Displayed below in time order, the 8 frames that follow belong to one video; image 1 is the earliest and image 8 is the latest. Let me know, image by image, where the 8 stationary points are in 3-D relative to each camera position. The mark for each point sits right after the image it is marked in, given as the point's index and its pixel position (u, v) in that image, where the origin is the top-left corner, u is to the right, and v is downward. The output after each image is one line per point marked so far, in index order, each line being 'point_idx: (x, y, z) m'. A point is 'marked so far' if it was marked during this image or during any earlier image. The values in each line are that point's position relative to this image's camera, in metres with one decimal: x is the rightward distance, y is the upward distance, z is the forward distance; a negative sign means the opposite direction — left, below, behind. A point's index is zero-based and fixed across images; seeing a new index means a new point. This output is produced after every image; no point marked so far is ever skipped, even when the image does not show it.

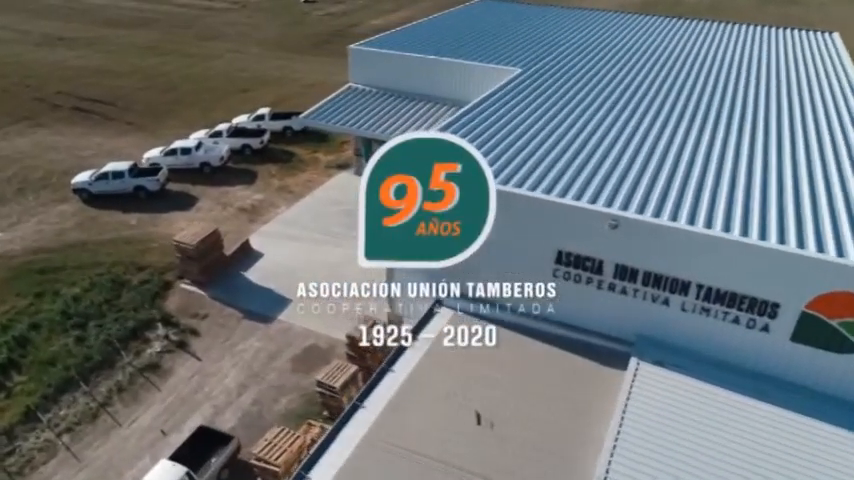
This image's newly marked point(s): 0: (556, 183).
0: (+3.9, +1.7, +18.5) m
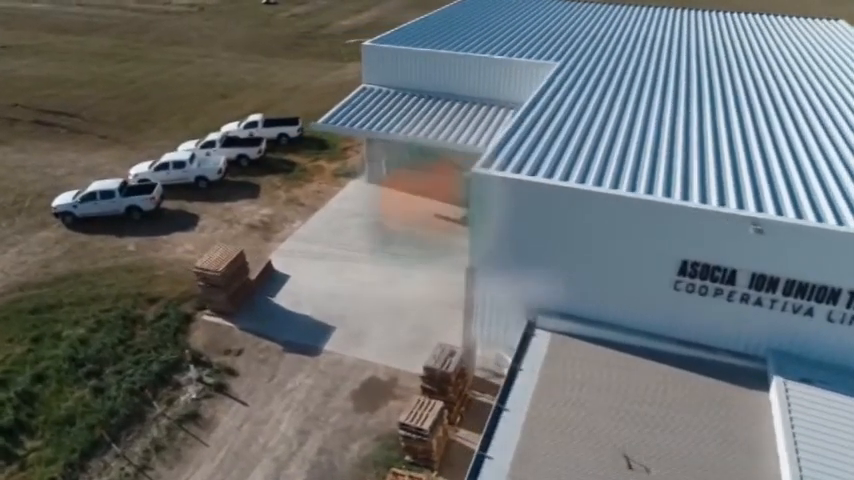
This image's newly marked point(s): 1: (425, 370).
0: (+6.4, +1.4, +16.5) m
1: (-0.1, -3.8, +18.4) m
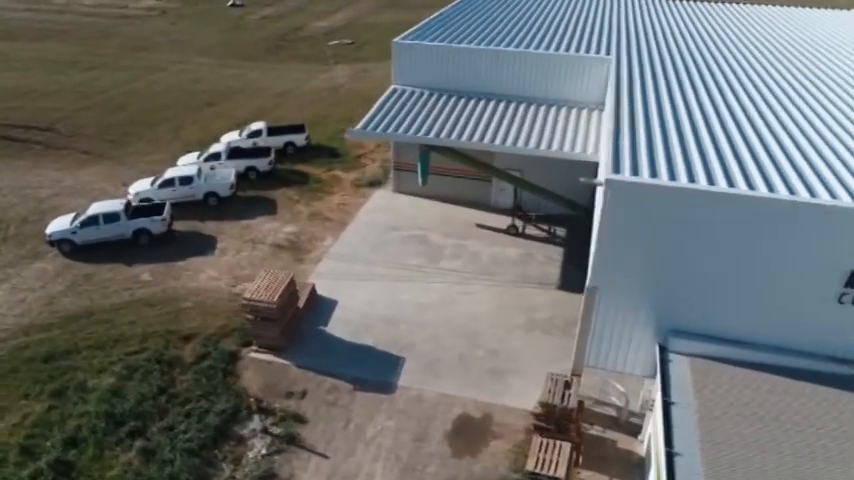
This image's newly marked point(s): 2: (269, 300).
0: (+9.2, +1.3, +14.8) m
1: (+2.9, -4.3, +16.1) m
2: (-4.8, -1.8, +19.5) m
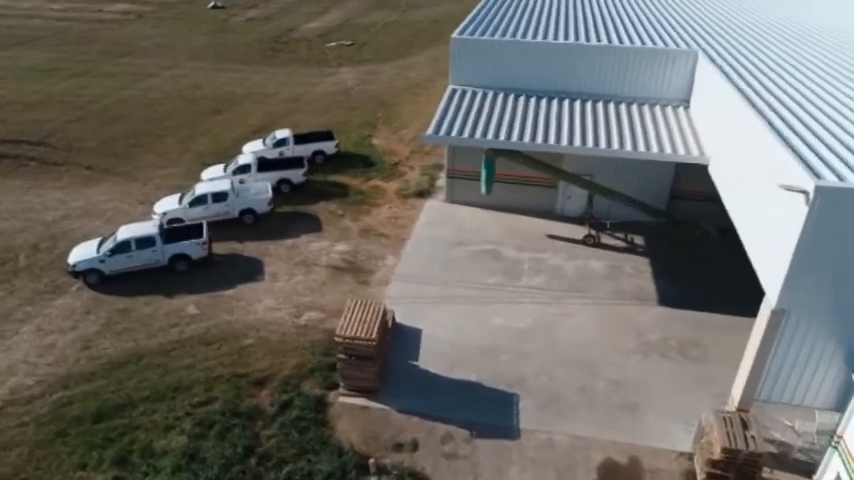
0: (+12.7, +1.1, +12.8) m
1: (+6.5, -4.7, +13.8) m
2: (-1.5, -2.5, +16.7) m
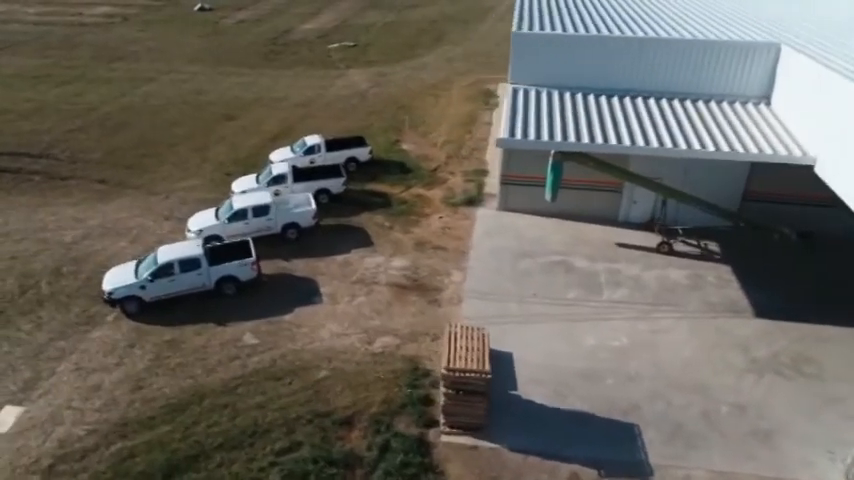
0: (+15.5, +1.1, +11.6) m
1: (+9.5, -4.9, +12.2) m
2: (+1.2, -3.0, +14.7) m
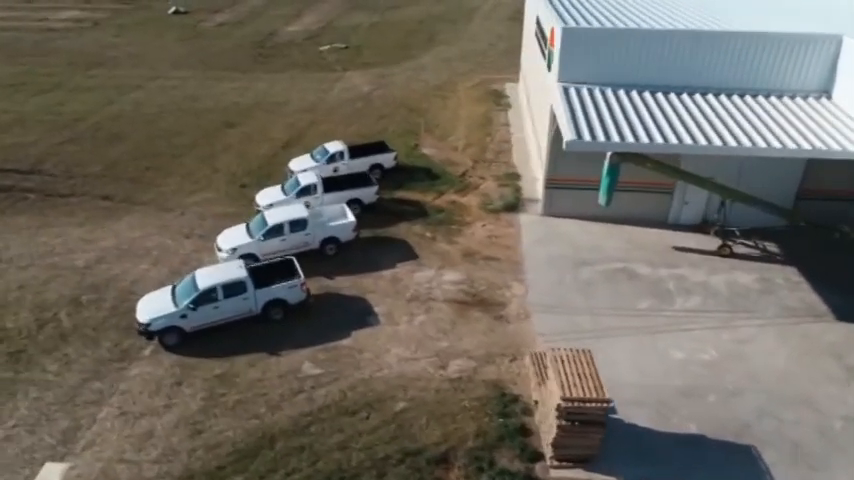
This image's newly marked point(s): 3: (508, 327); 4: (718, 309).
0: (+17.9, +1.3, +11.0) m
1: (+12.0, -4.9, +11.3) m
2: (+3.6, -3.3, +13.3) m
3: (+2.4, -2.6, +18.8) m
4: (+9.1, -2.1, +19.7) m
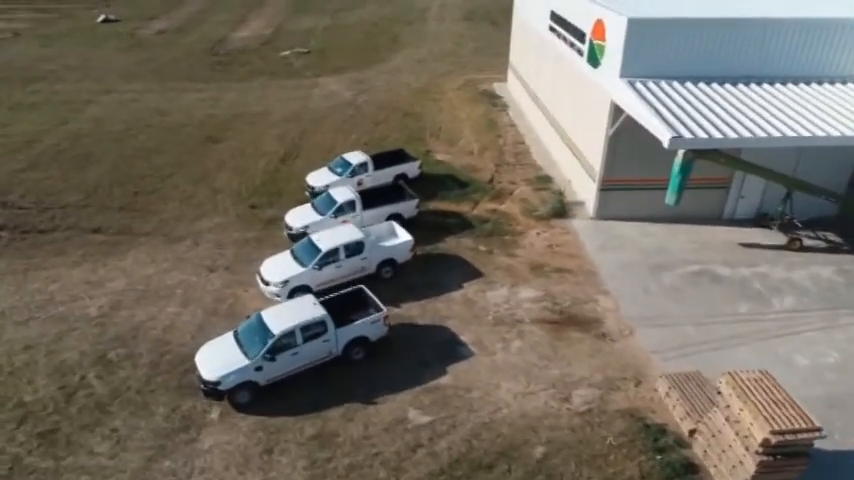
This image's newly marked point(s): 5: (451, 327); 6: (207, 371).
0: (+21.1, +2.1, +11.2) m
1: (+15.7, -4.4, +10.8) m
2: (+7.0, -3.4, +11.8) m
3: (+5.1, -2.9, +17.1) m
4: (+11.6, -2.0, +18.8) m
5: (+0.7, -2.5, +17.8) m
6: (-5.2, -3.1, +14.9) m
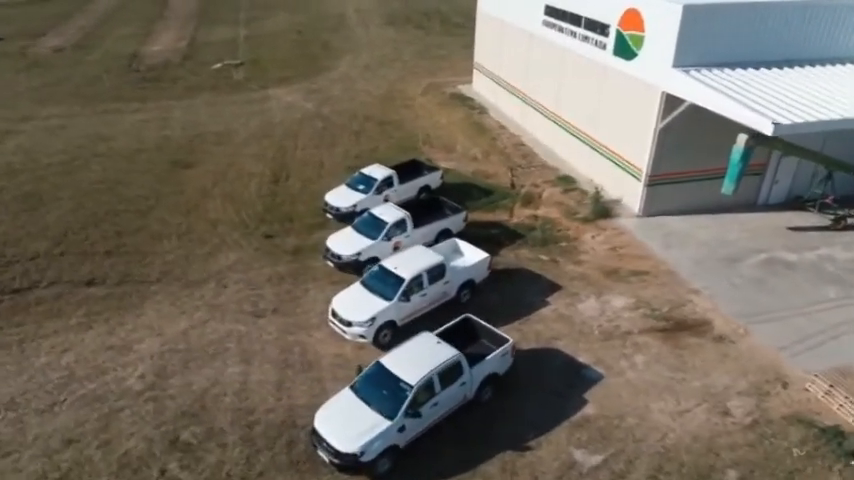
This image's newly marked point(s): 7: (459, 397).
0: (+24.3, +3.8, +13.2) m
1: (+19.6, -3.2, +11.8) m
2: (+10.9, -3.0, +11.3) m
3: (+8.0, -2.8, +16.2) m
4: (+14.0, -1.3, +18.9) m
5: (+3.5, -2.8, +16.1) m
6: (-1.7, -3.9, +12.2) m
7: (+0.7, -3.4, +13.4) m
